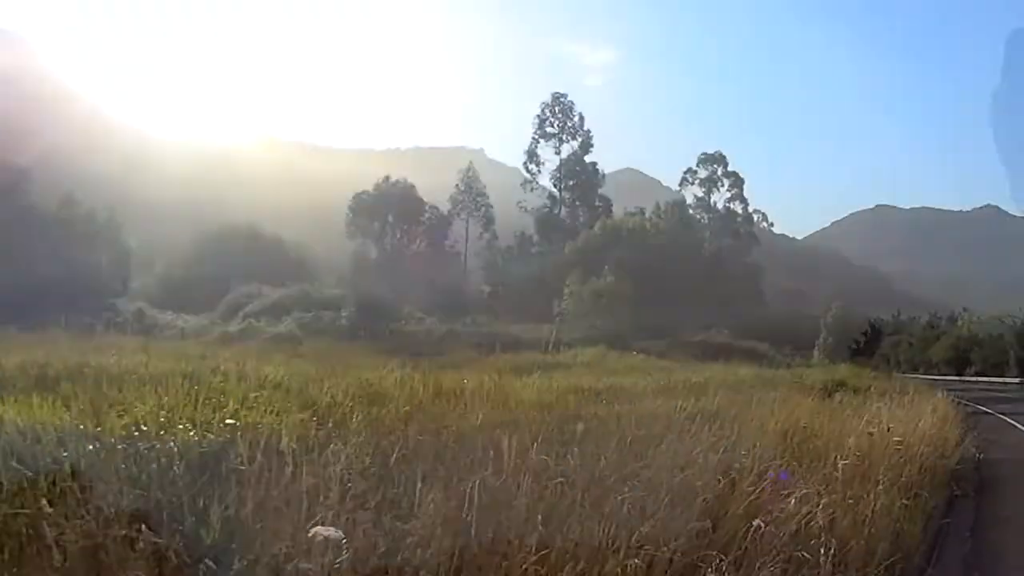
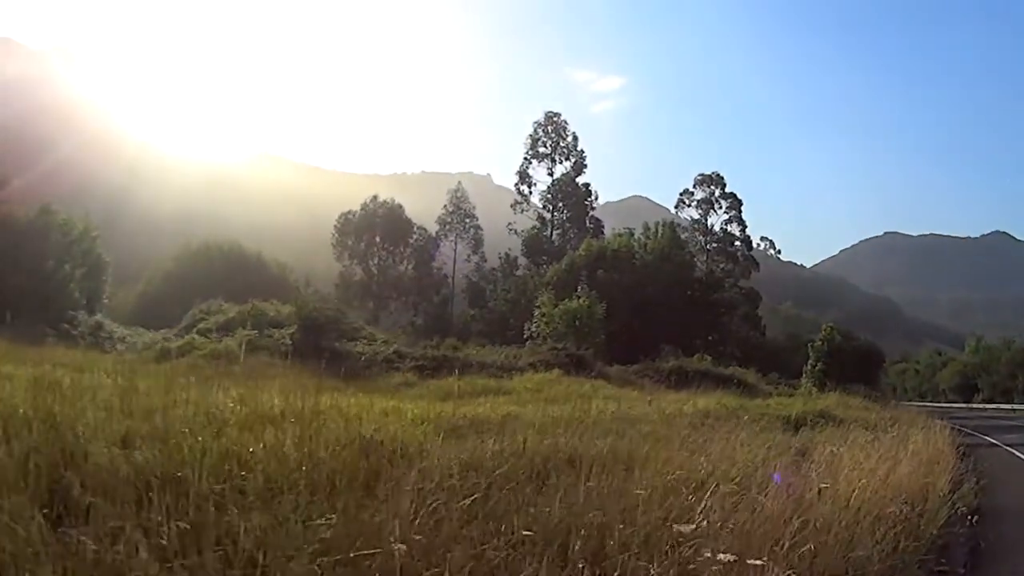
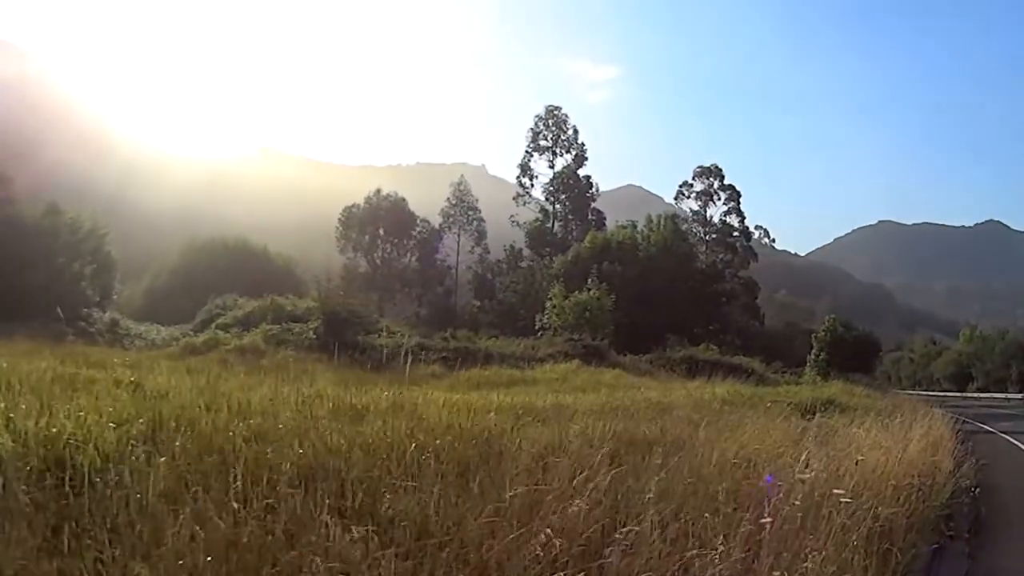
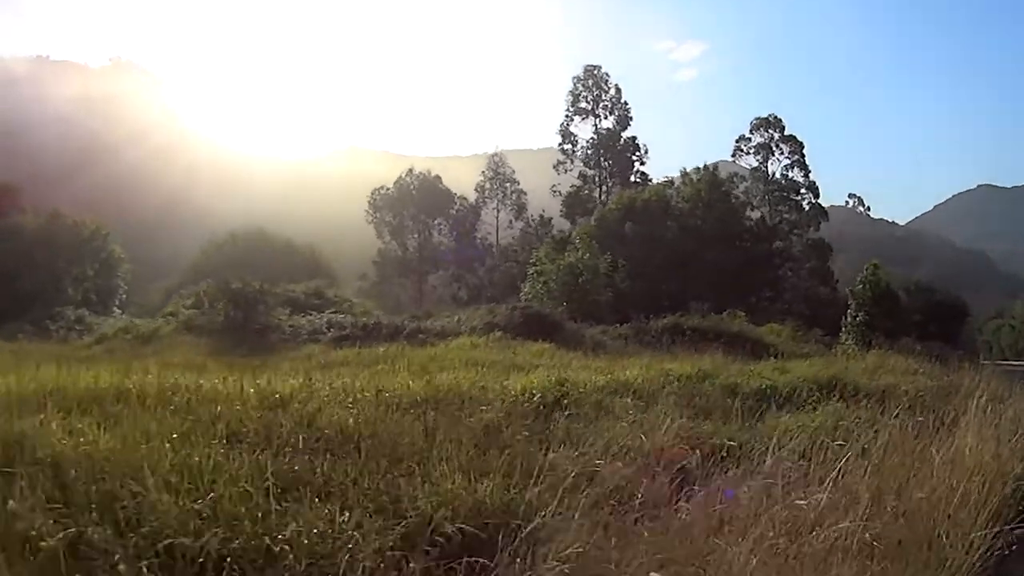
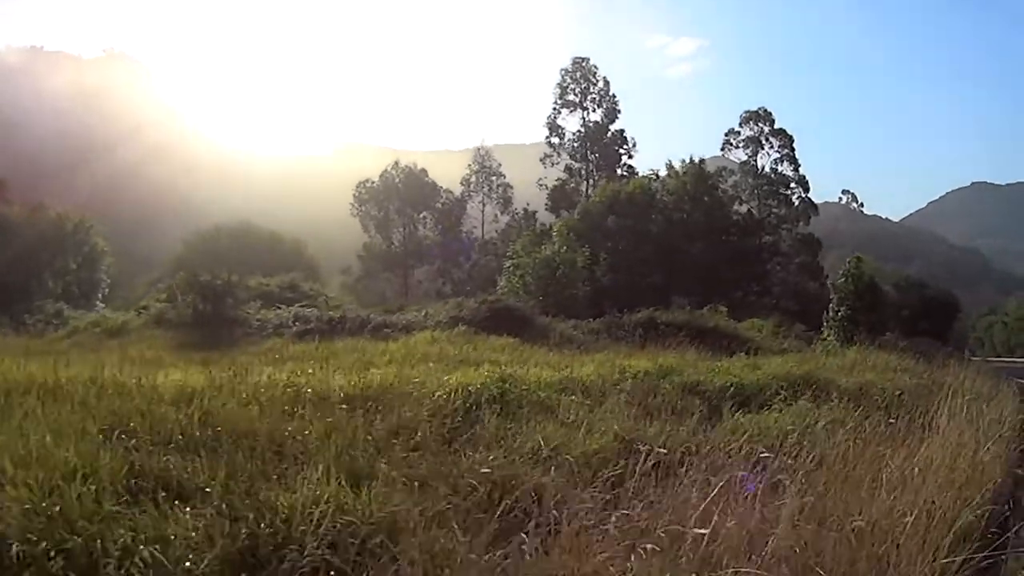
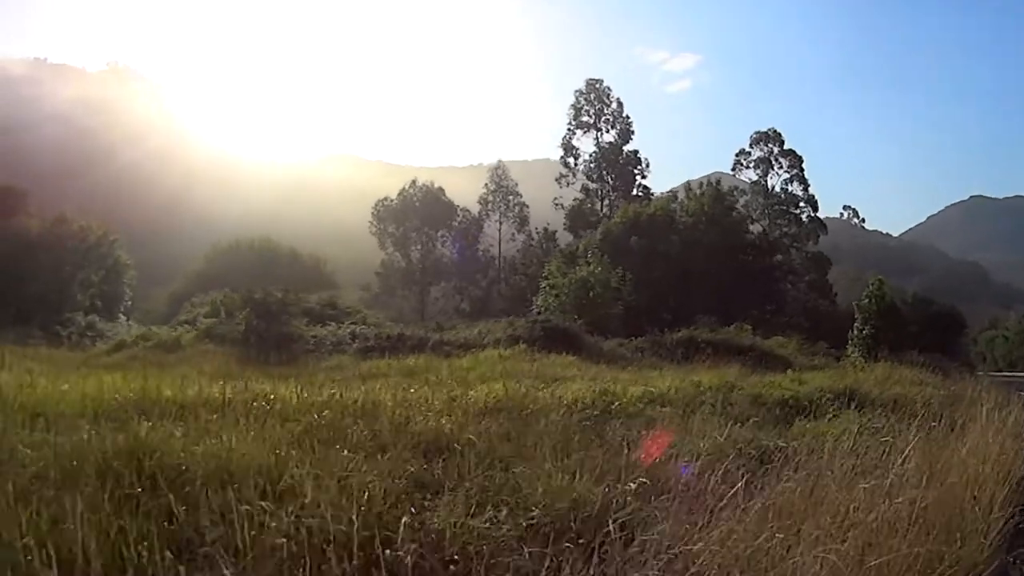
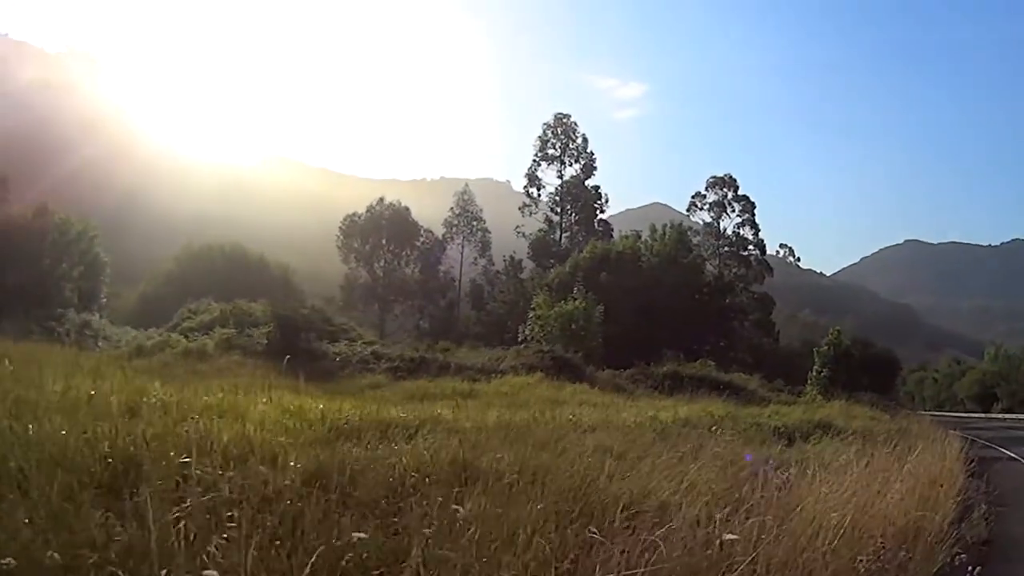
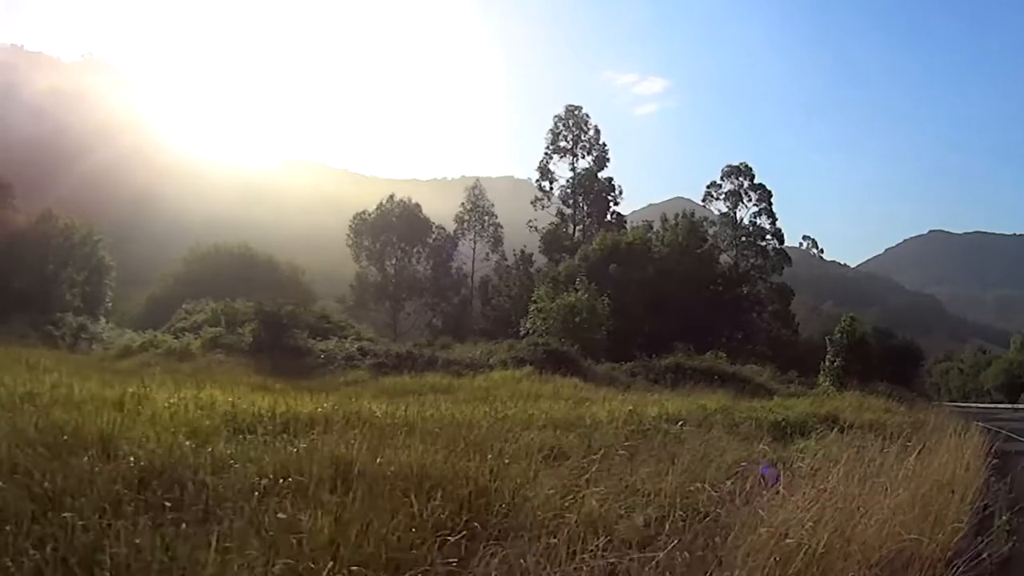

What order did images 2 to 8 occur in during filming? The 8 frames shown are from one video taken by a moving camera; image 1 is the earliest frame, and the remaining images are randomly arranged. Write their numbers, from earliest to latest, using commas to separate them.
3, 2, 7, 8, 6, 4, 5
